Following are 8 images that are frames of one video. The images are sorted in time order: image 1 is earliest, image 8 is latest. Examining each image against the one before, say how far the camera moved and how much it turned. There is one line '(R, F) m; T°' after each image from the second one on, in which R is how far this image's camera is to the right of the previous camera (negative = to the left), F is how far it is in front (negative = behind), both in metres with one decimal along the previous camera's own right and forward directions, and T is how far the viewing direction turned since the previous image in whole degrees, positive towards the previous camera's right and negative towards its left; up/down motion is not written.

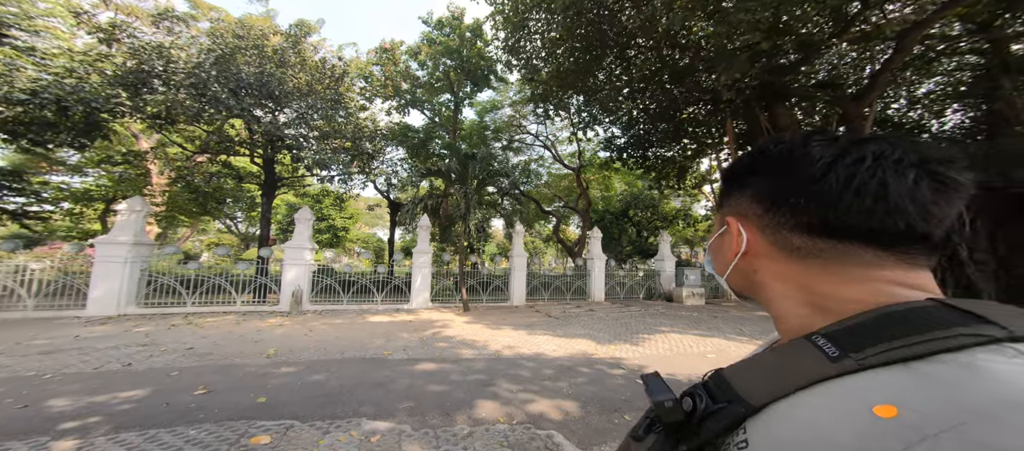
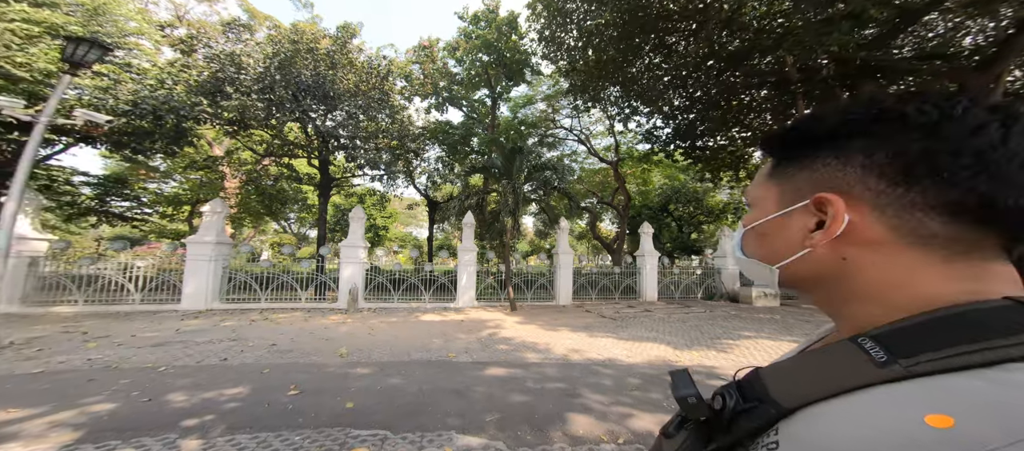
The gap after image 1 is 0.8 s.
(-0.2, +0.1) m; -5°
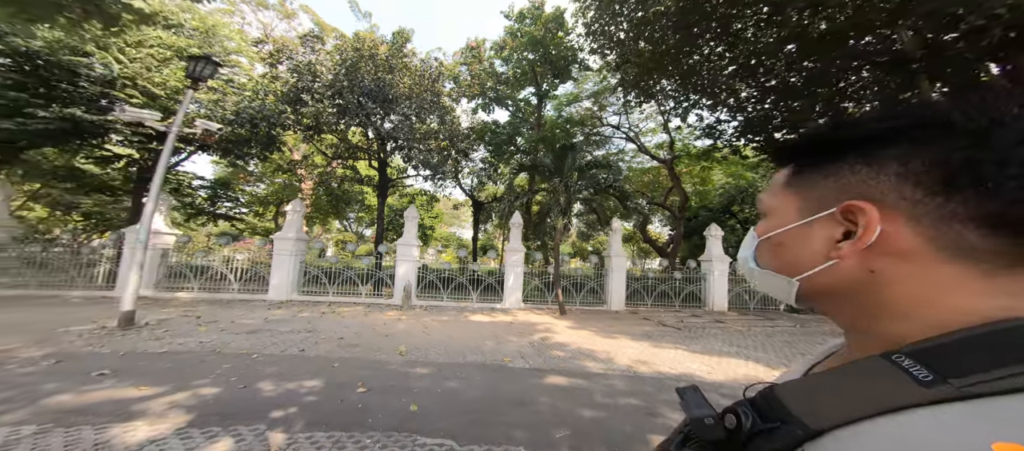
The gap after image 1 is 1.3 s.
(-0.1, +0.1) m; -7°
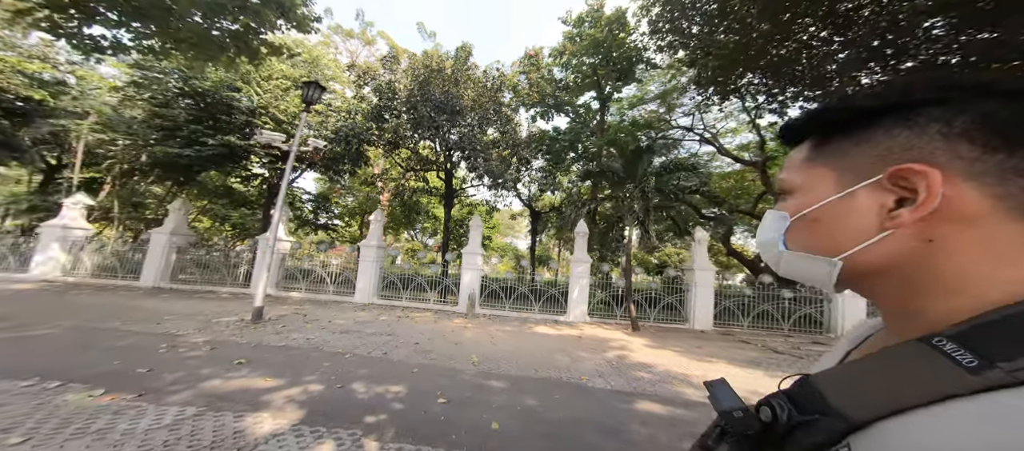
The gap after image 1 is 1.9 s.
(-0.2, +0.1) m; -9°
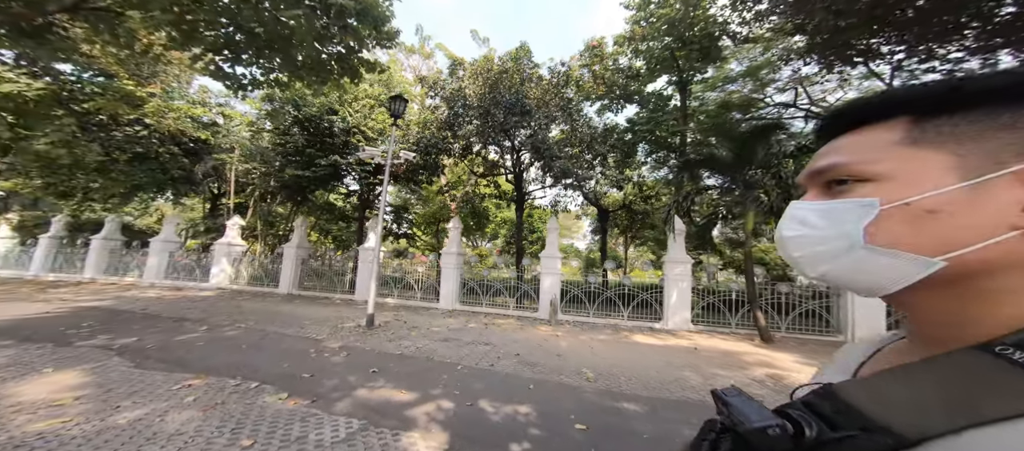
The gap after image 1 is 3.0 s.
(-0.6, +0.2) m; -10°
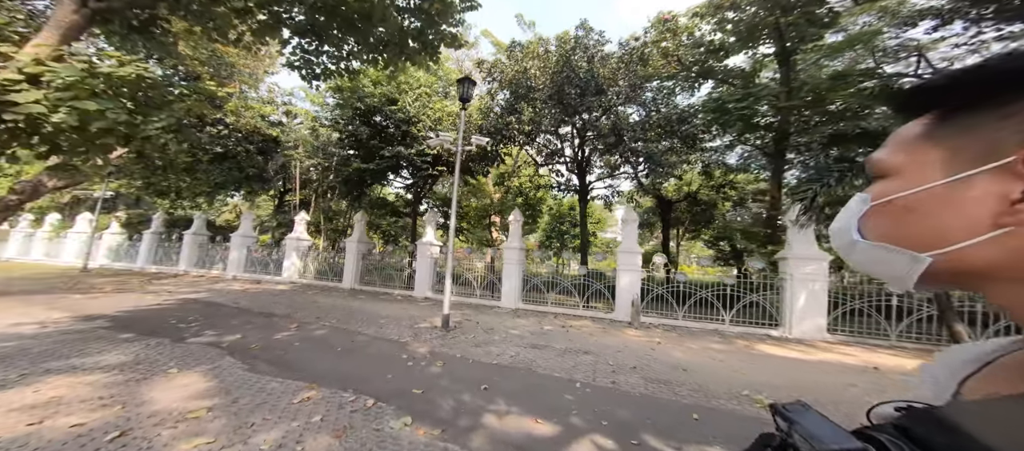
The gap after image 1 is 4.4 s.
(-1.0, +0.5) m; -7°
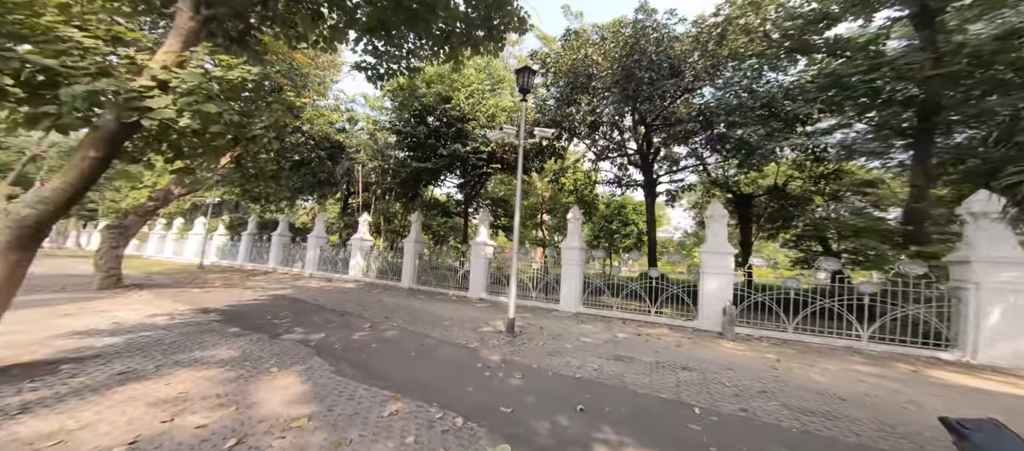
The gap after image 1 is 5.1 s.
(-0.7, +0.4) m; -8°
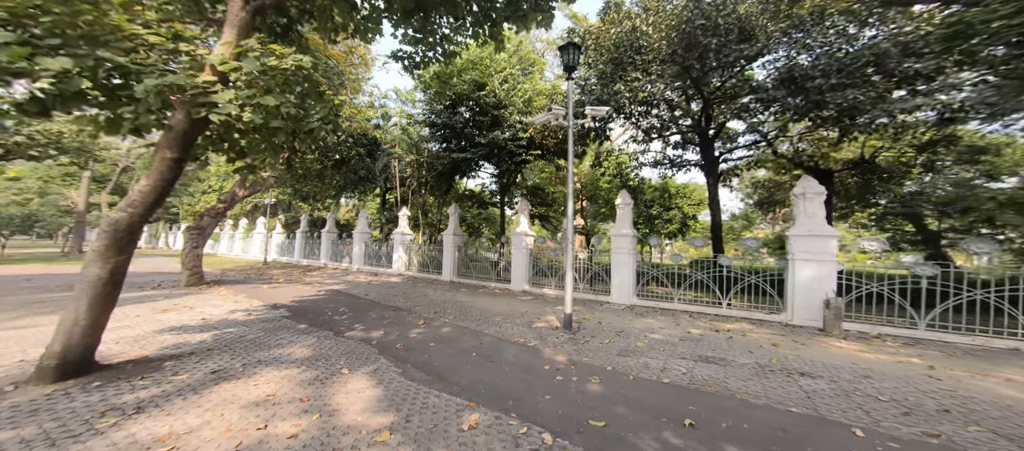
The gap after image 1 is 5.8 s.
(-0.8, +0.6) m; -5°
